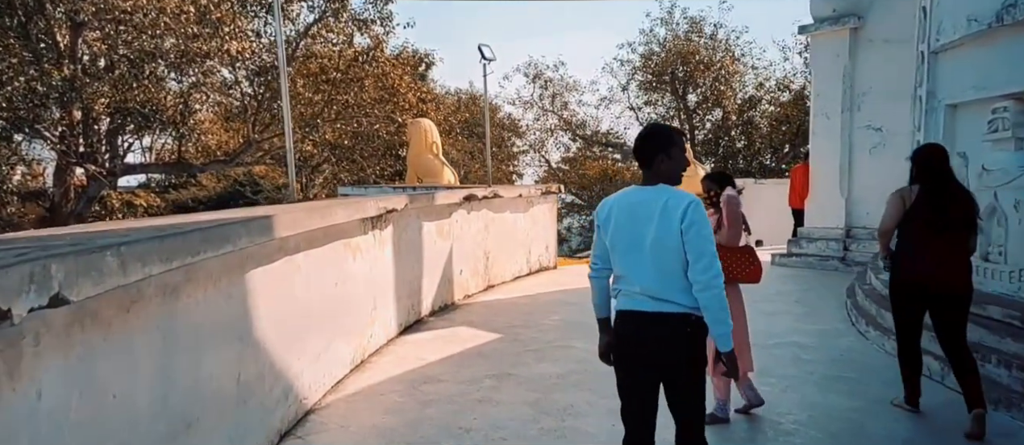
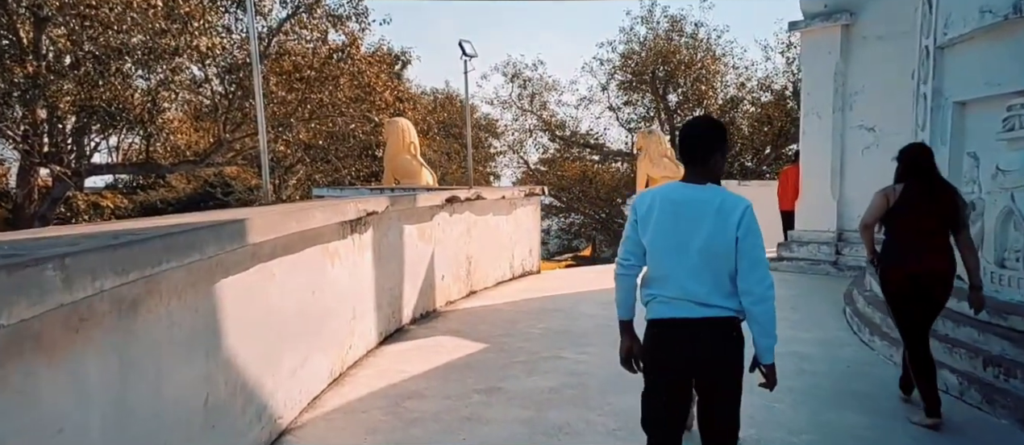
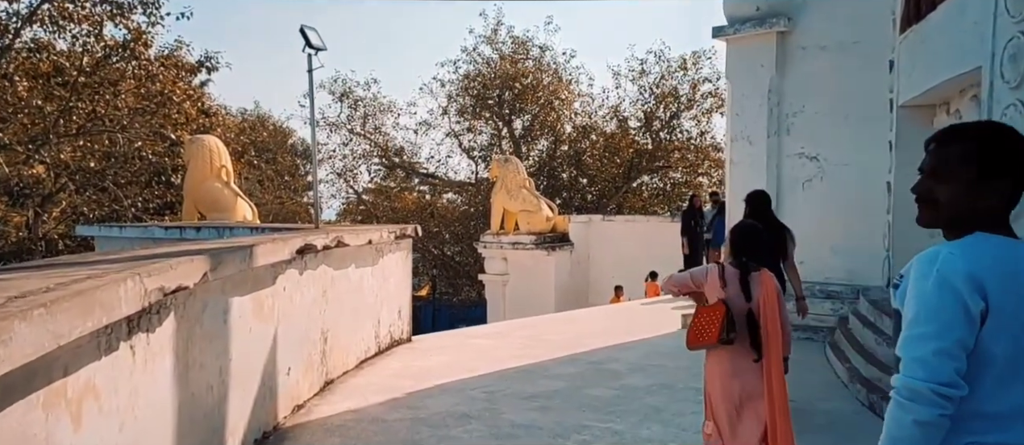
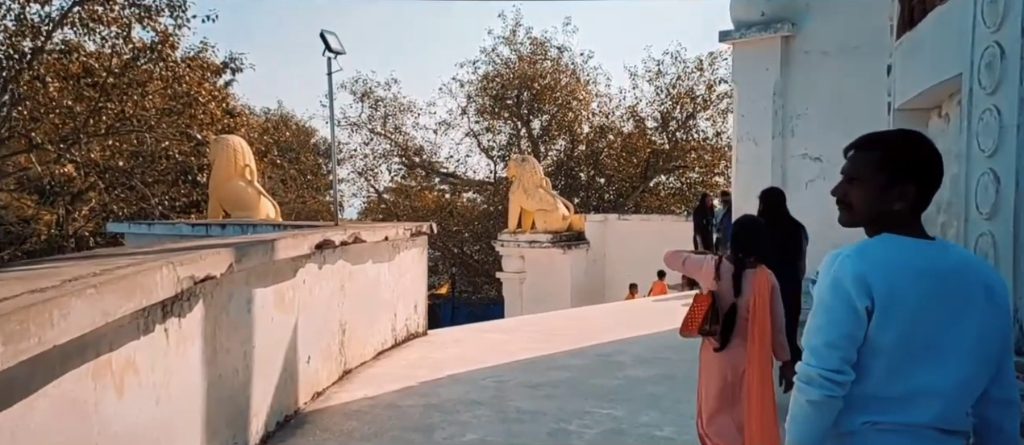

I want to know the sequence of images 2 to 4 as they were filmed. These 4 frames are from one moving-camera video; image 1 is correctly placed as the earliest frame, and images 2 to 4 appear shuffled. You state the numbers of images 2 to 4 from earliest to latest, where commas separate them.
2, 4, 3
